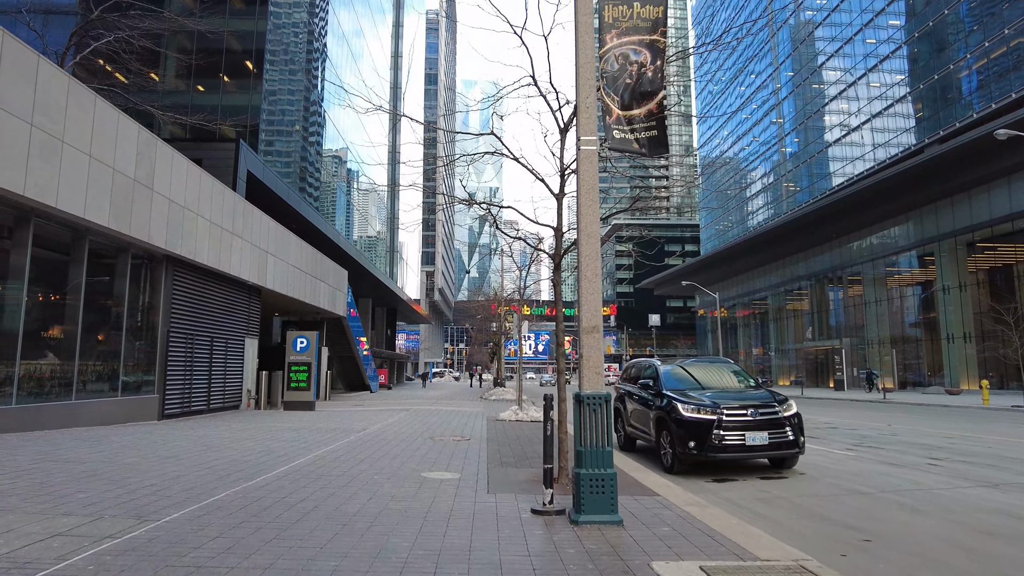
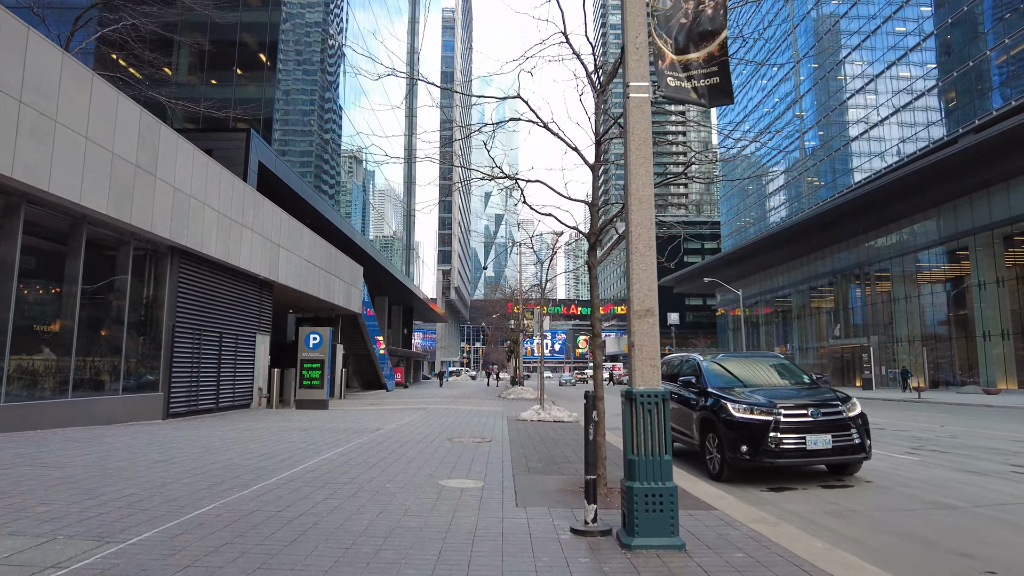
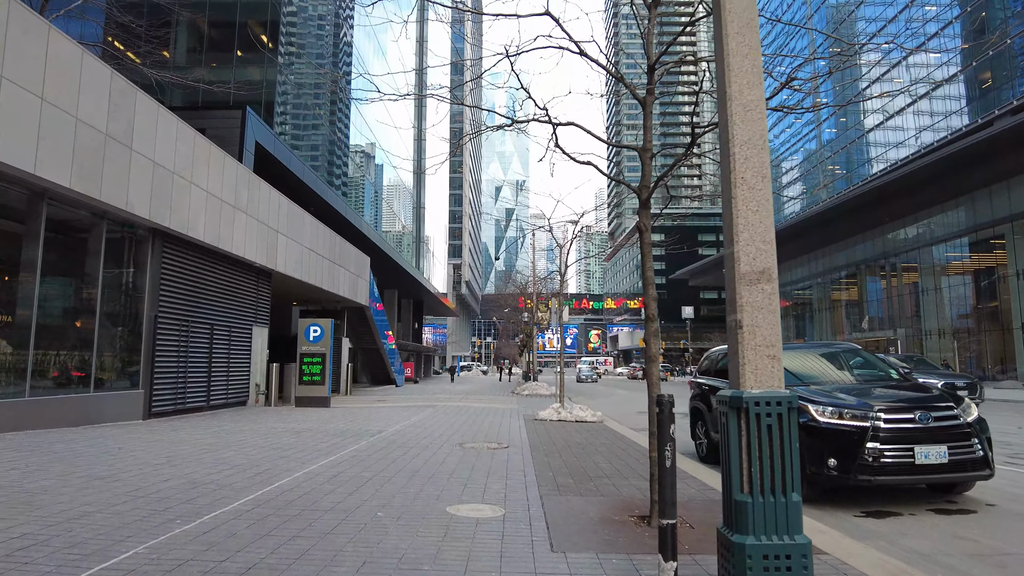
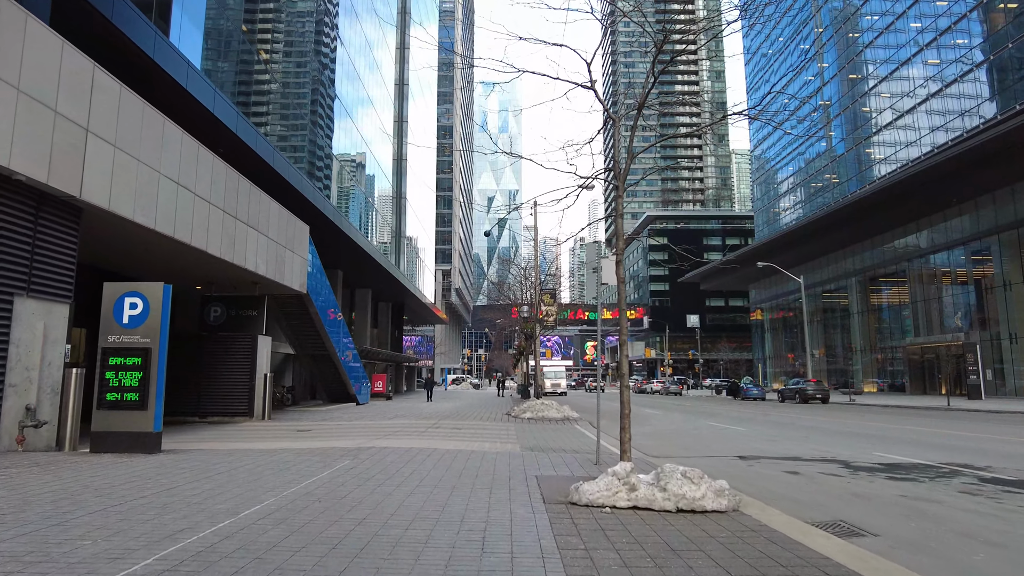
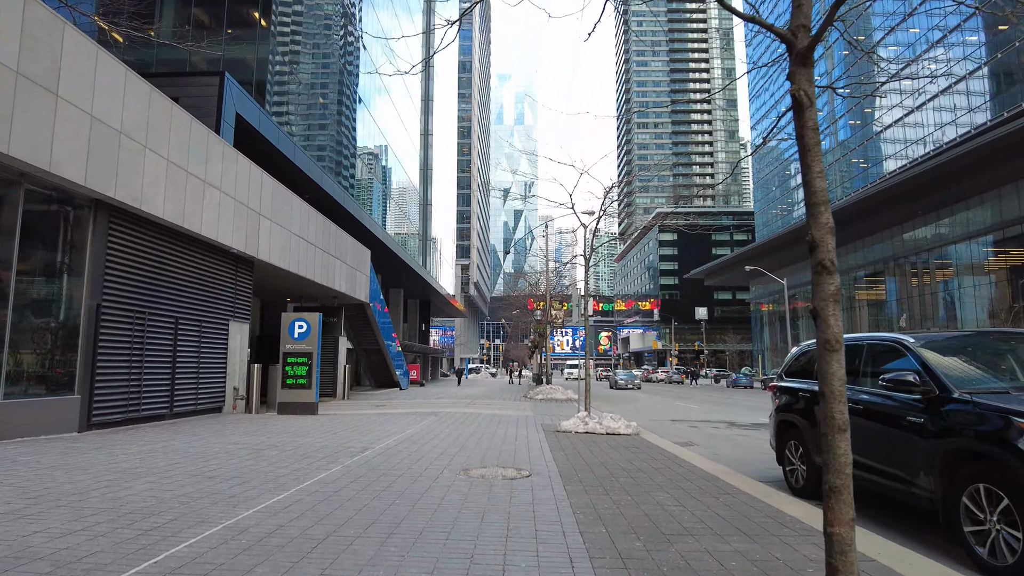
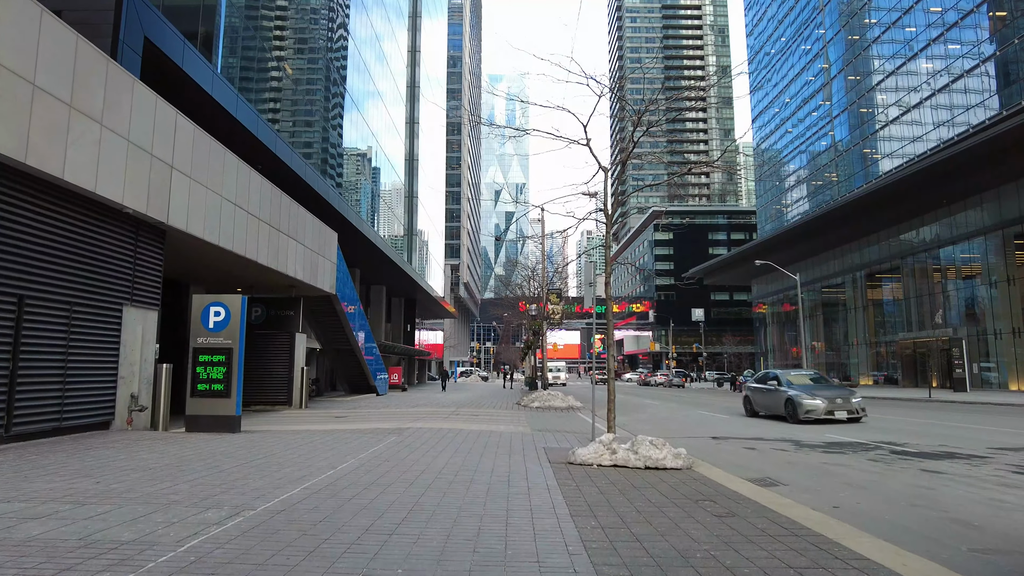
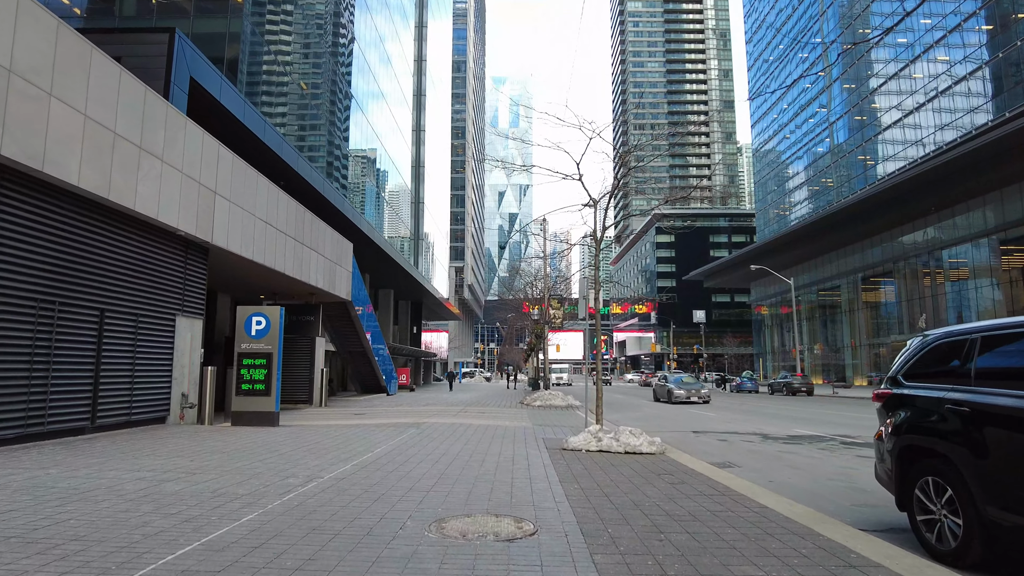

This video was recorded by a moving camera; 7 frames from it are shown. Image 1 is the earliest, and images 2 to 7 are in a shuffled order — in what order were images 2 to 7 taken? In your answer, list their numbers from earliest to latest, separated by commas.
2, 3, 5, 7, 6, 4
